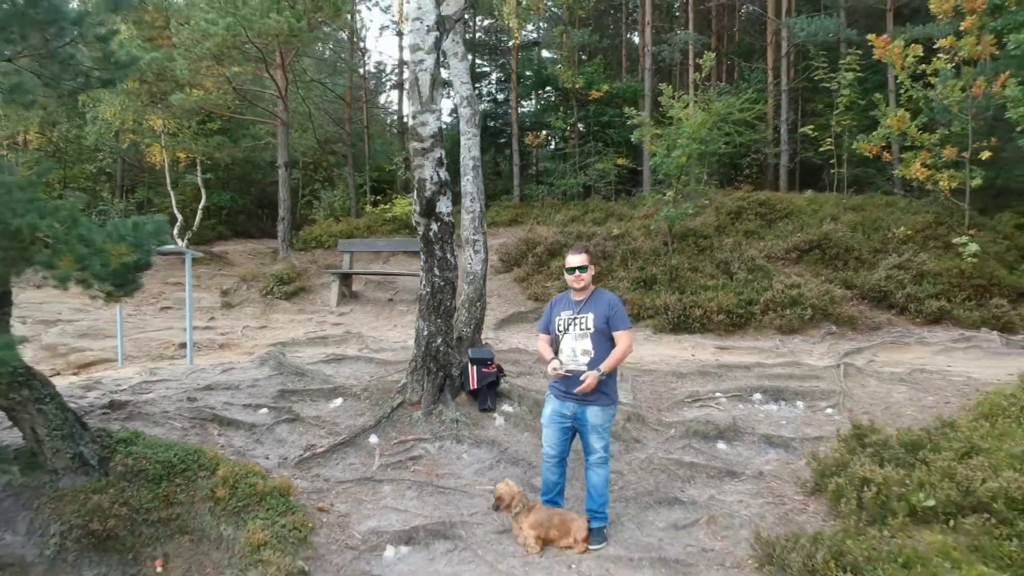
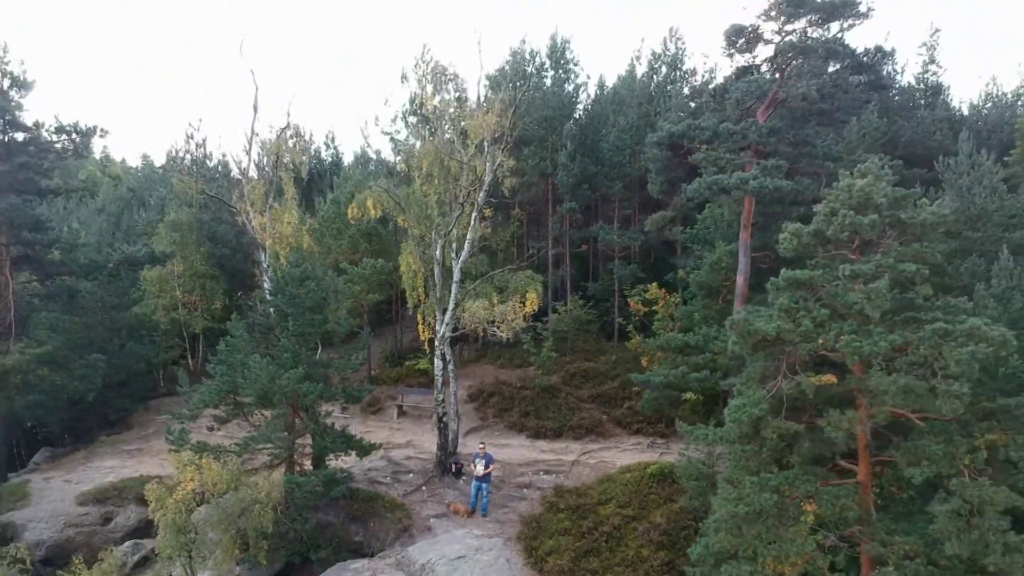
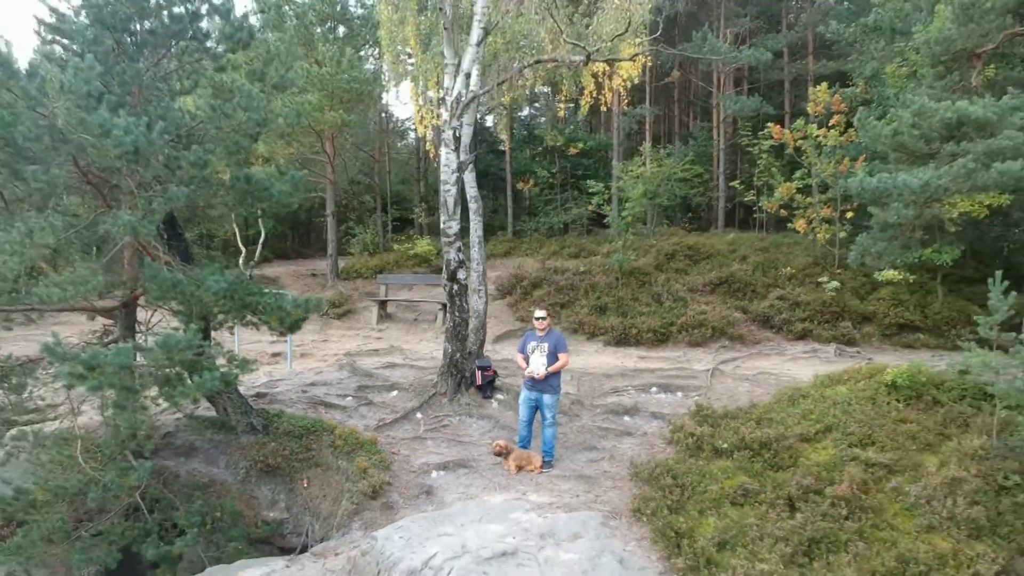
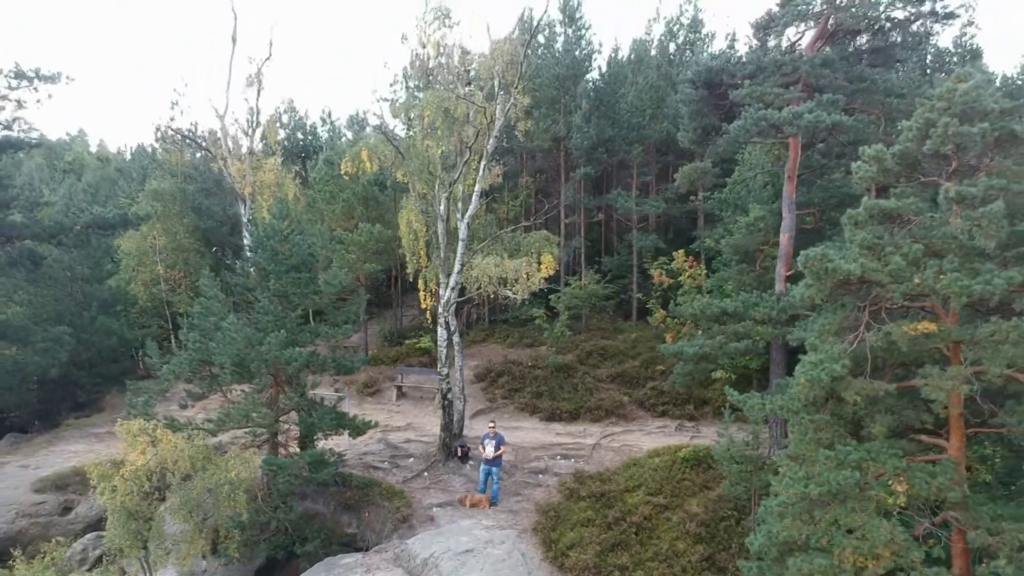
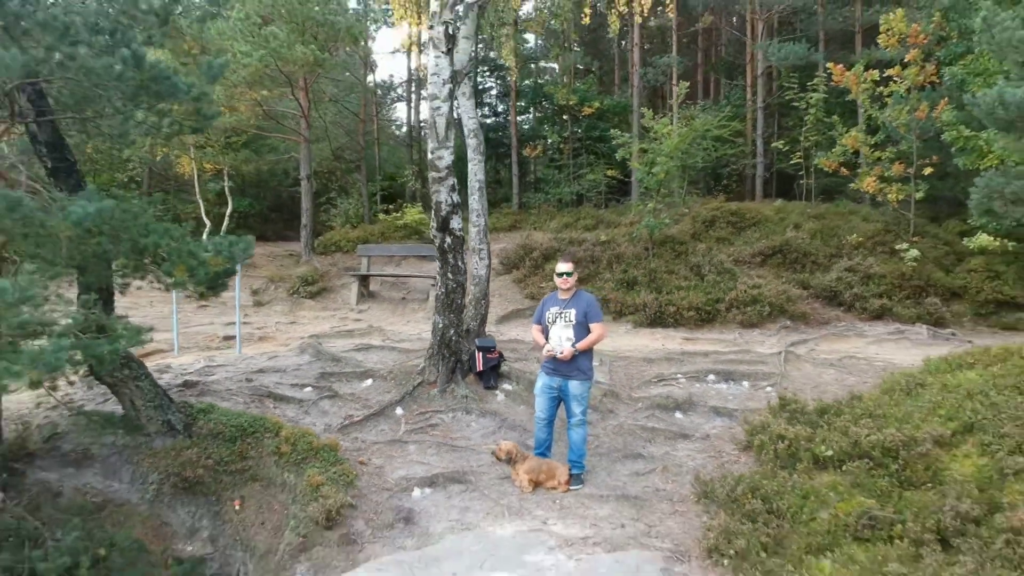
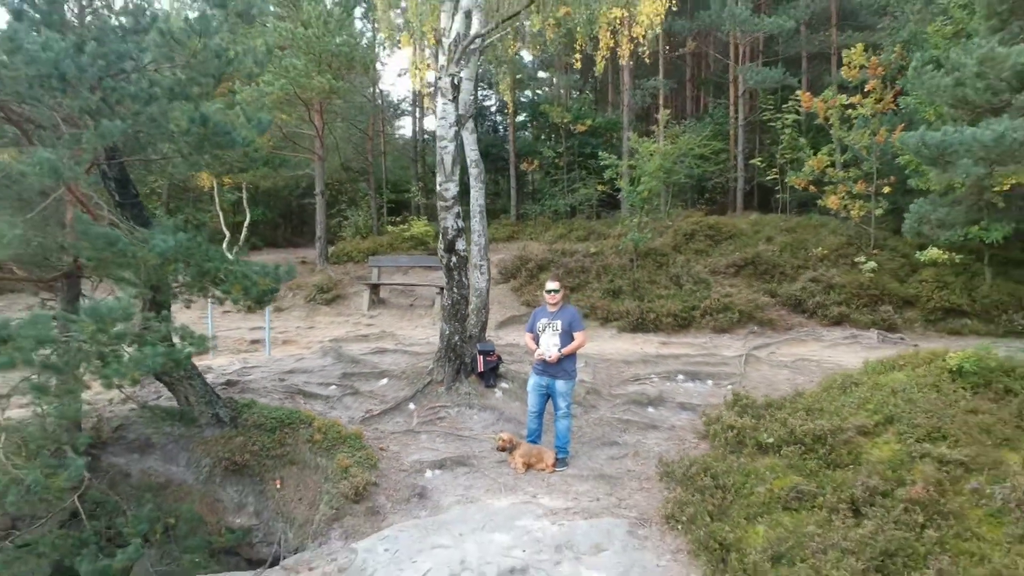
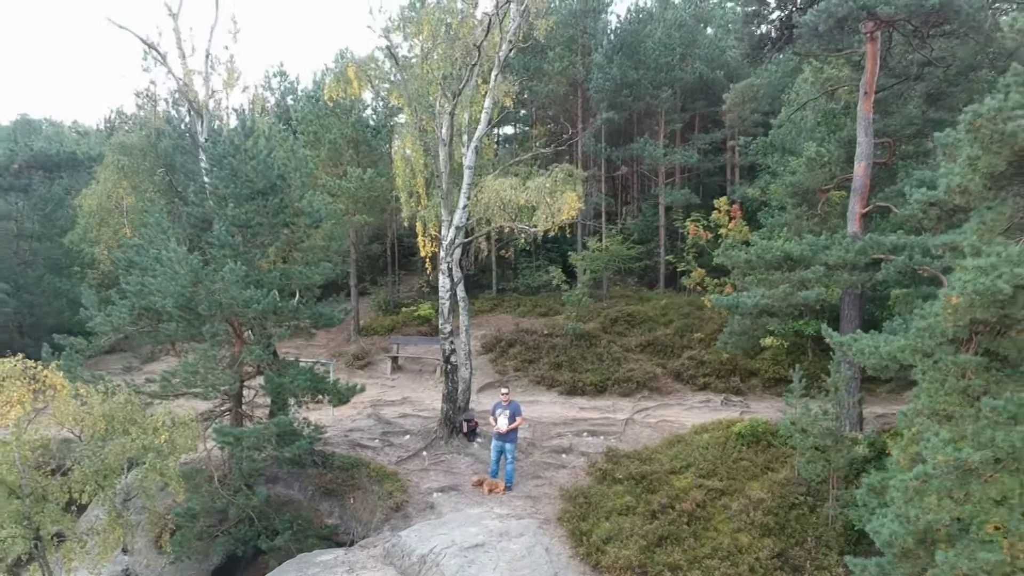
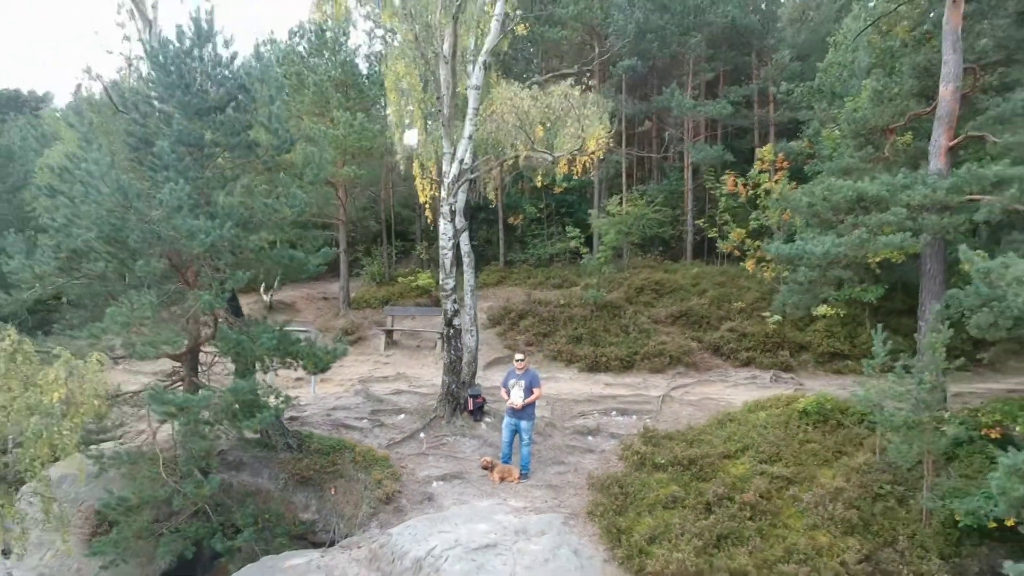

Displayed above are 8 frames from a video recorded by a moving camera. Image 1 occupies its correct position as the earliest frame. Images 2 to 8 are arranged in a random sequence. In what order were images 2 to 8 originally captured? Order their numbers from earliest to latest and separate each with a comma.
5, 6, 3, 8, 7, 4, 2
